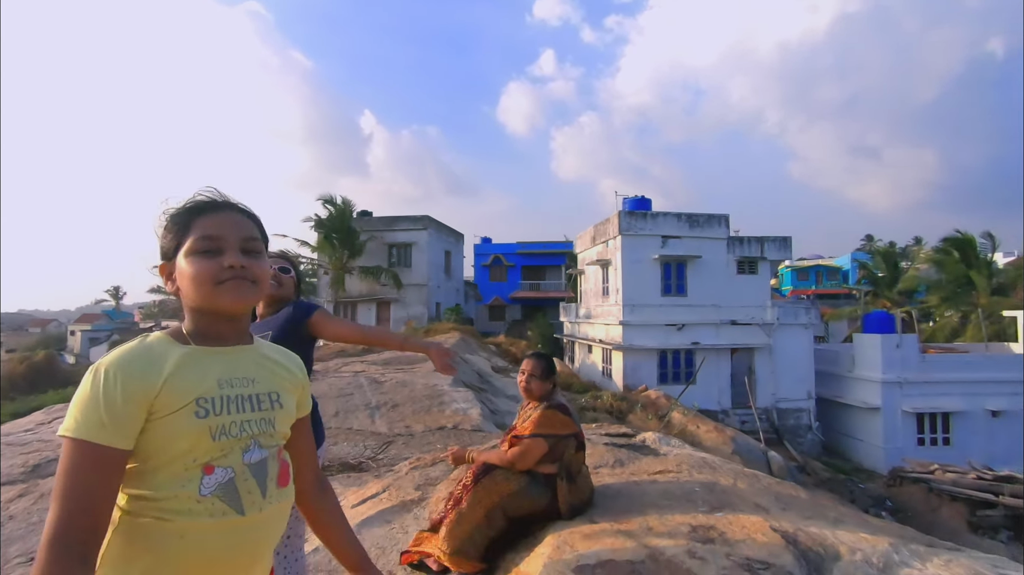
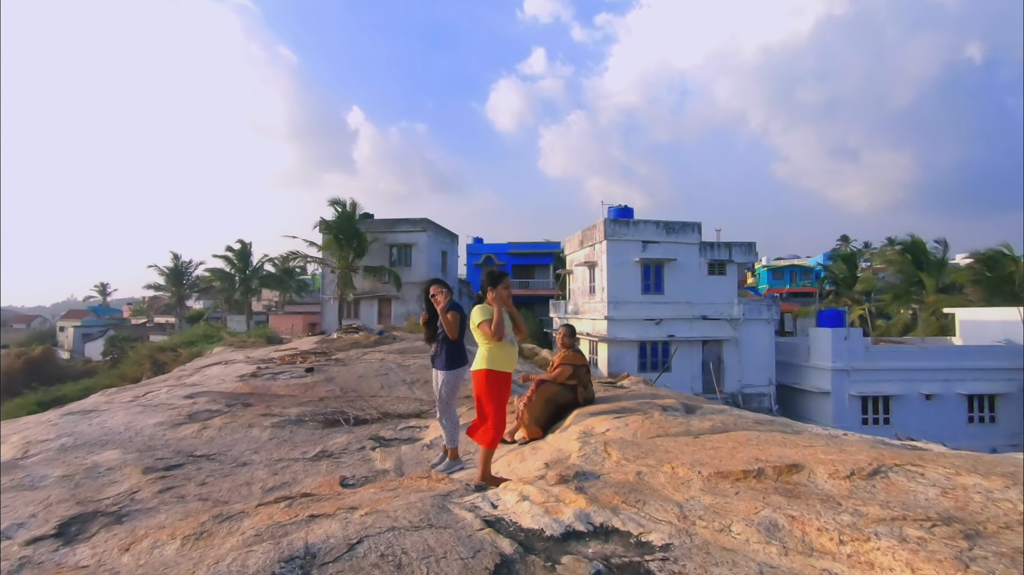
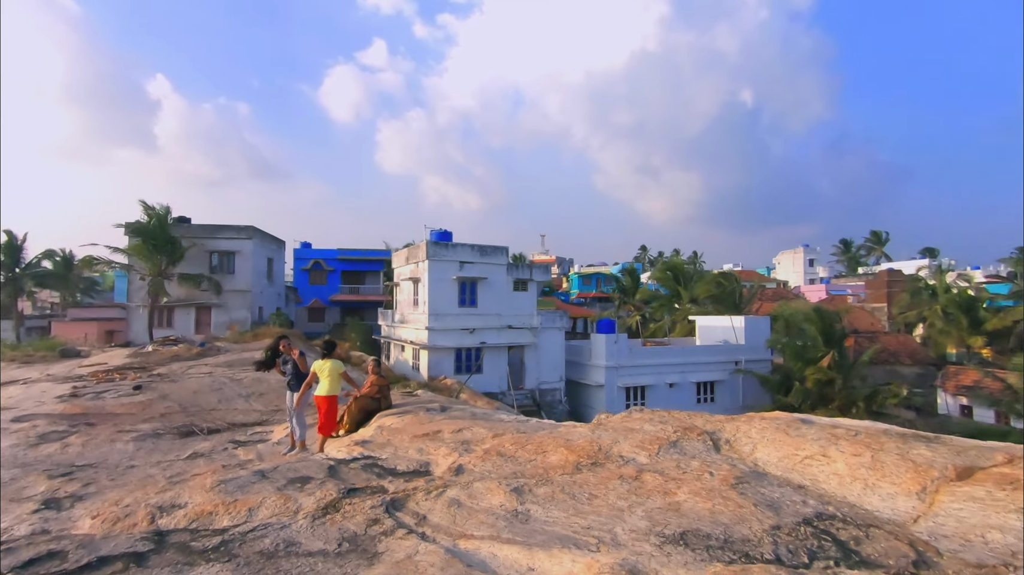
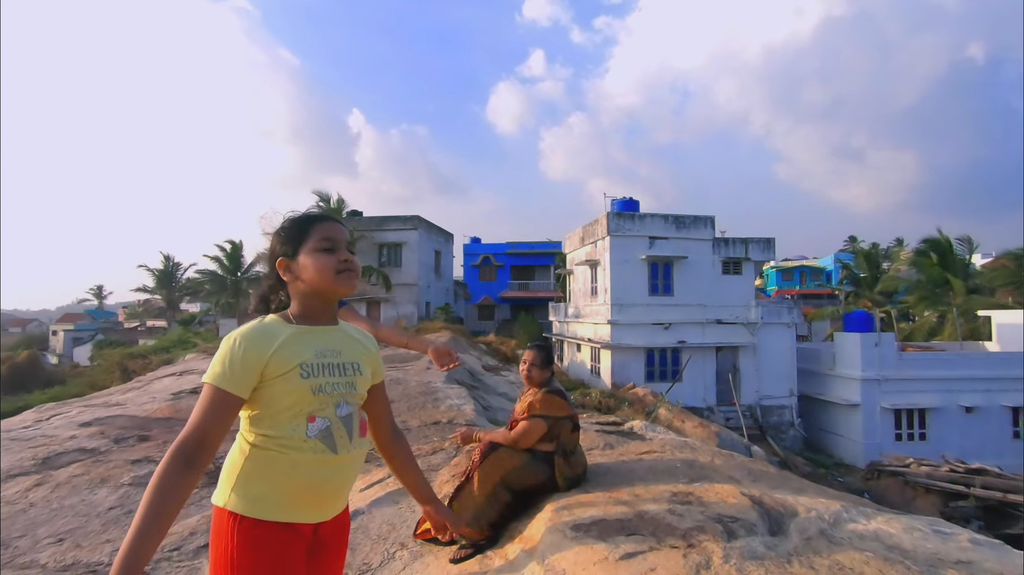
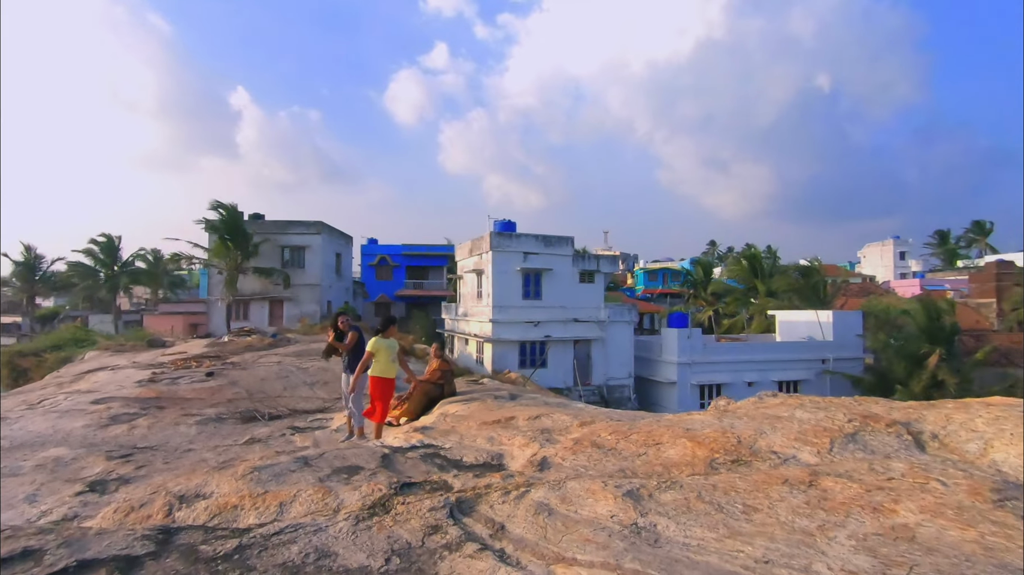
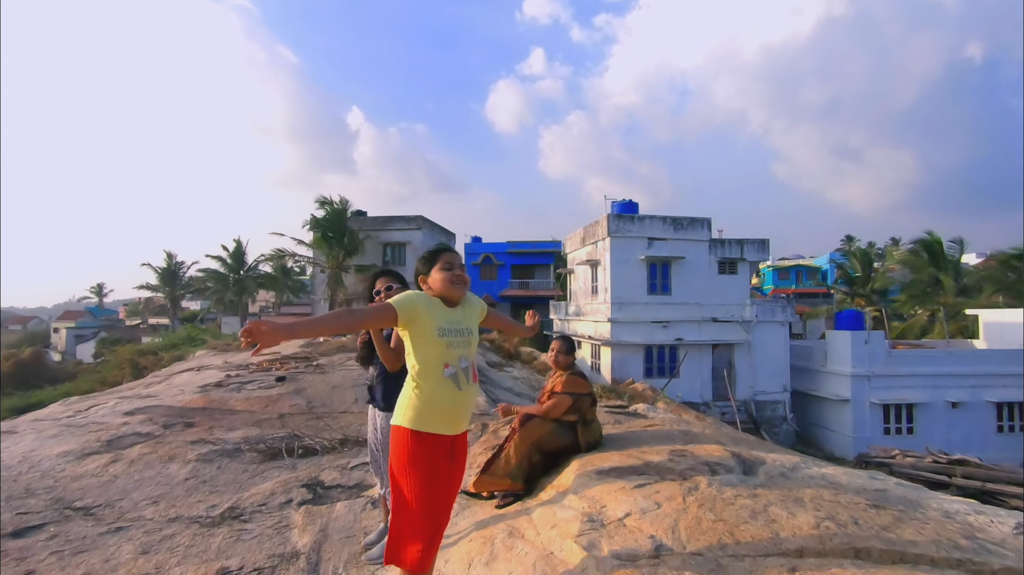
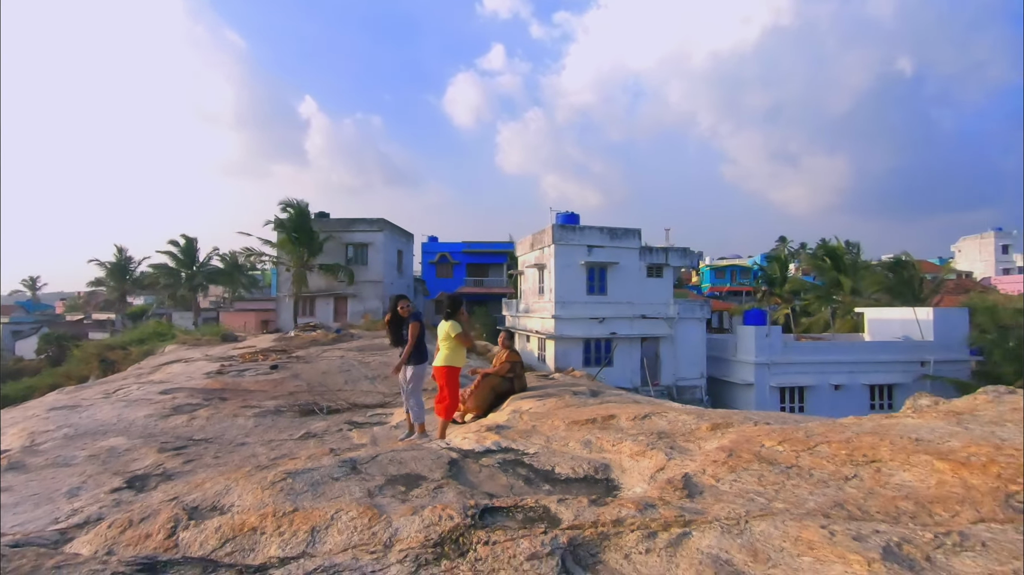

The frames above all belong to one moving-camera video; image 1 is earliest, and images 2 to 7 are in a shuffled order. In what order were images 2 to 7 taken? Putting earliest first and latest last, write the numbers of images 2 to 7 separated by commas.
4, 6, 2, 7, 5, 3
